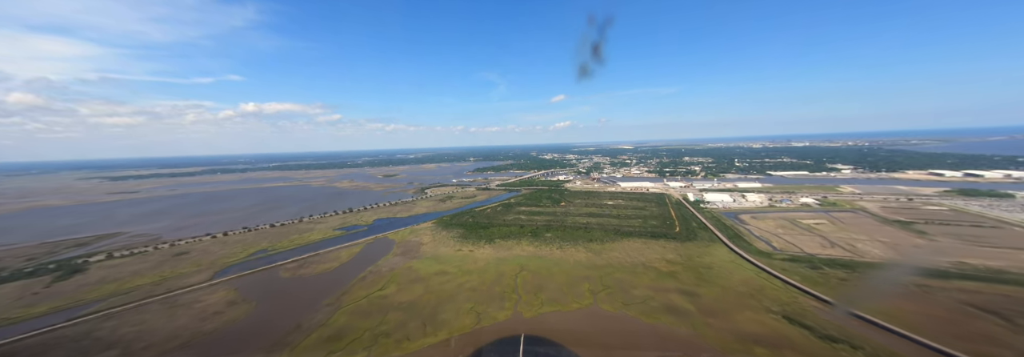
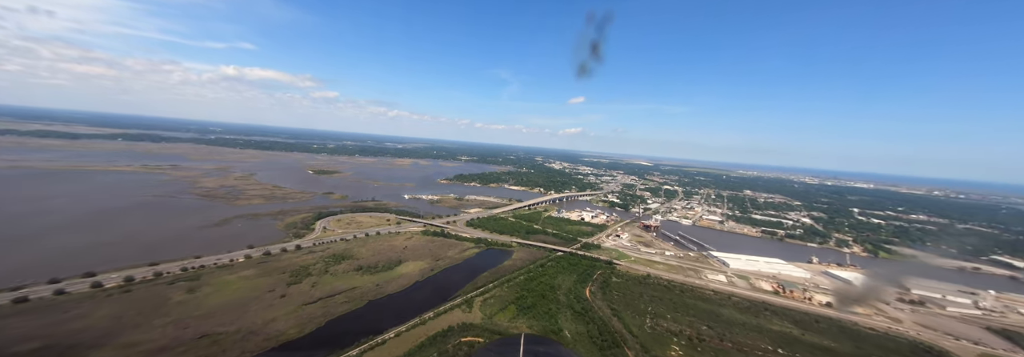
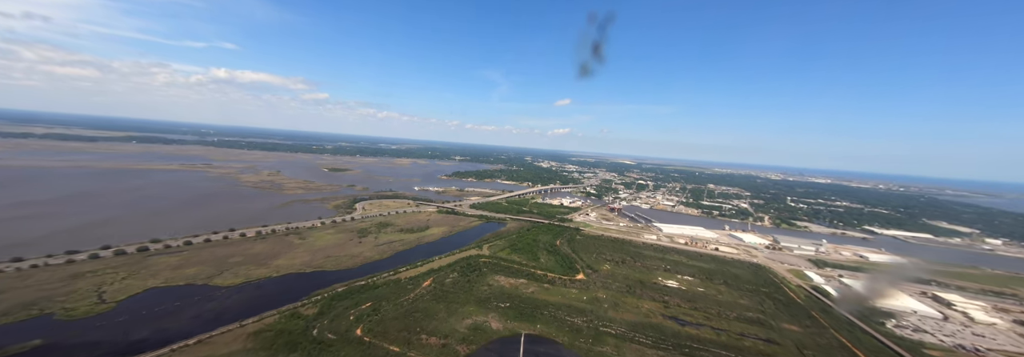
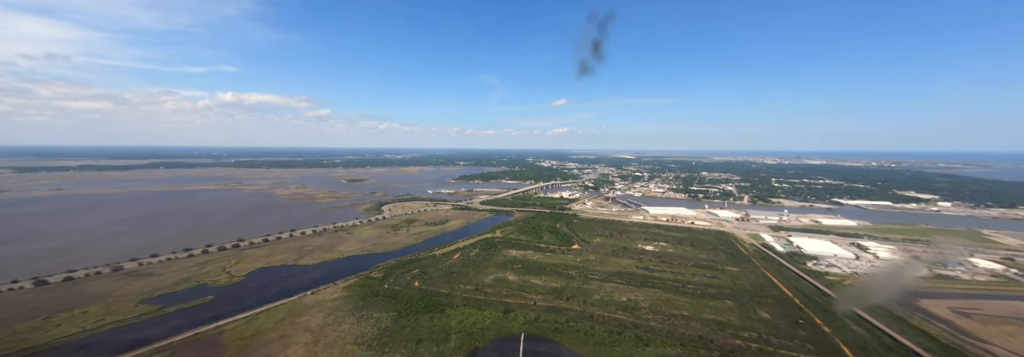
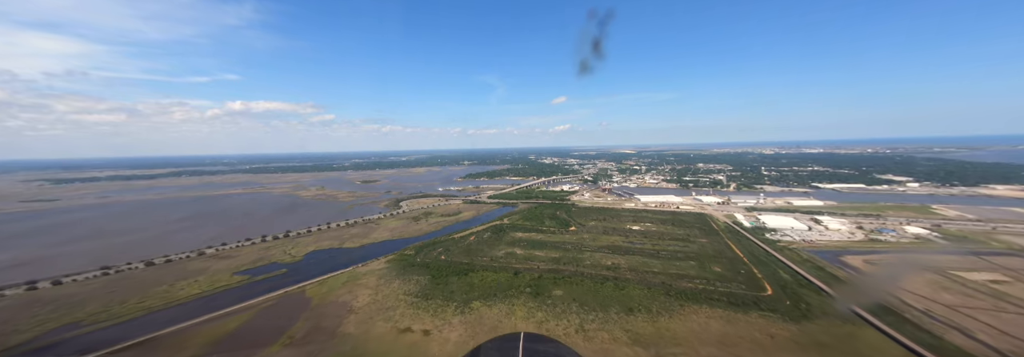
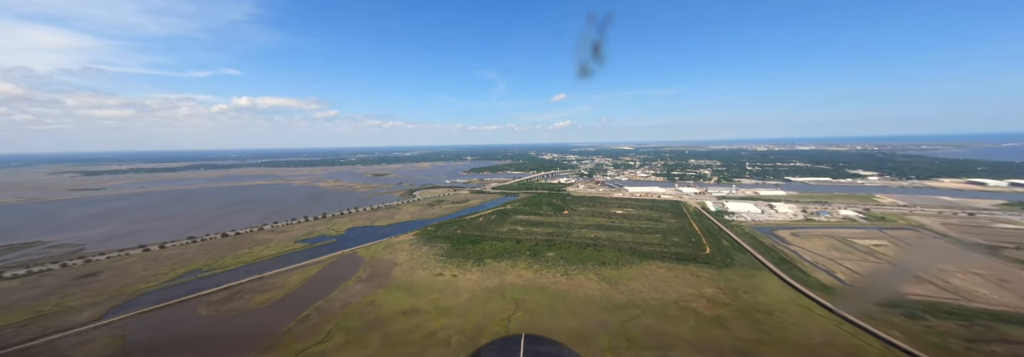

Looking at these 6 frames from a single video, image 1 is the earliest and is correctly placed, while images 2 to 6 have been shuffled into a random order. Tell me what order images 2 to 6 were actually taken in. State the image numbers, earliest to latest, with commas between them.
6, 5, 4, 3, 2
